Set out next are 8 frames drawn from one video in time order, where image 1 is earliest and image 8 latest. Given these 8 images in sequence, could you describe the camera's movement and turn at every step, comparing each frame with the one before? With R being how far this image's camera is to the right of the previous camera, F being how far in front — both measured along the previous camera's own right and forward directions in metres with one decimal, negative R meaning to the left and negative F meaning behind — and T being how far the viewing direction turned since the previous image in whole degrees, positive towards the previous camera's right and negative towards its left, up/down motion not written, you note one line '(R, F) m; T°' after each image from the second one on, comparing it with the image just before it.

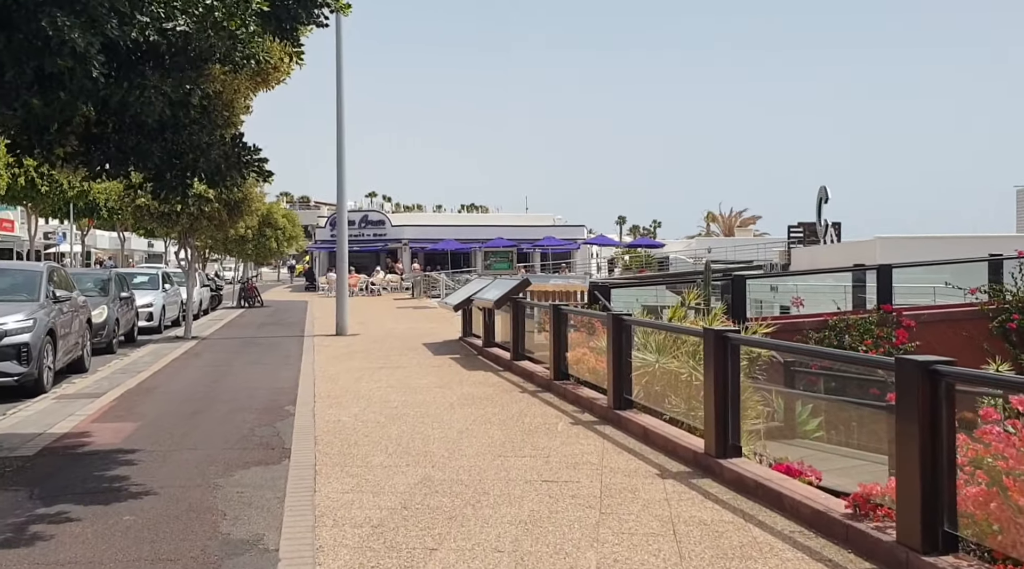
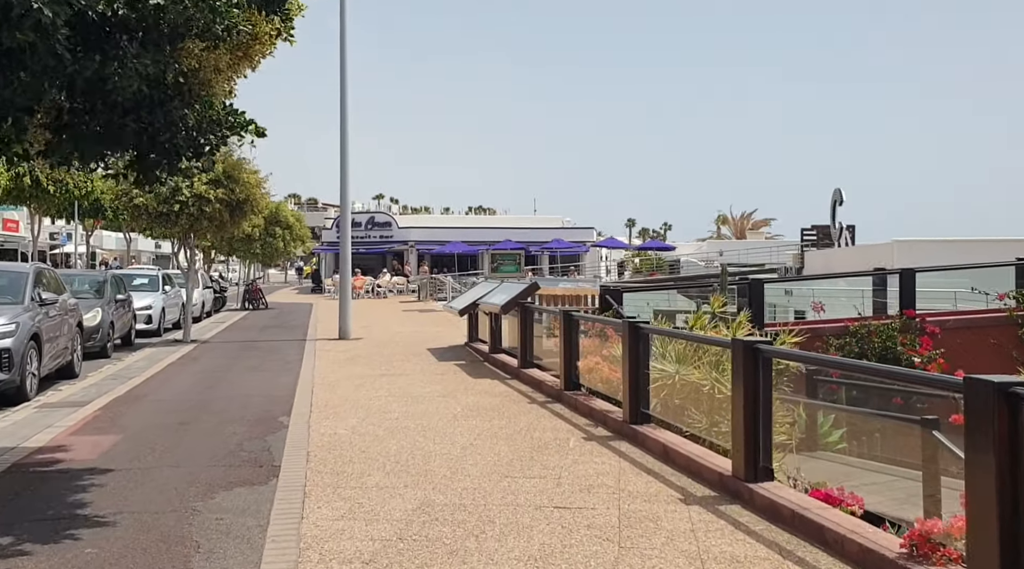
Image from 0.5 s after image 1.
(0.0, +0.6) m; -1°
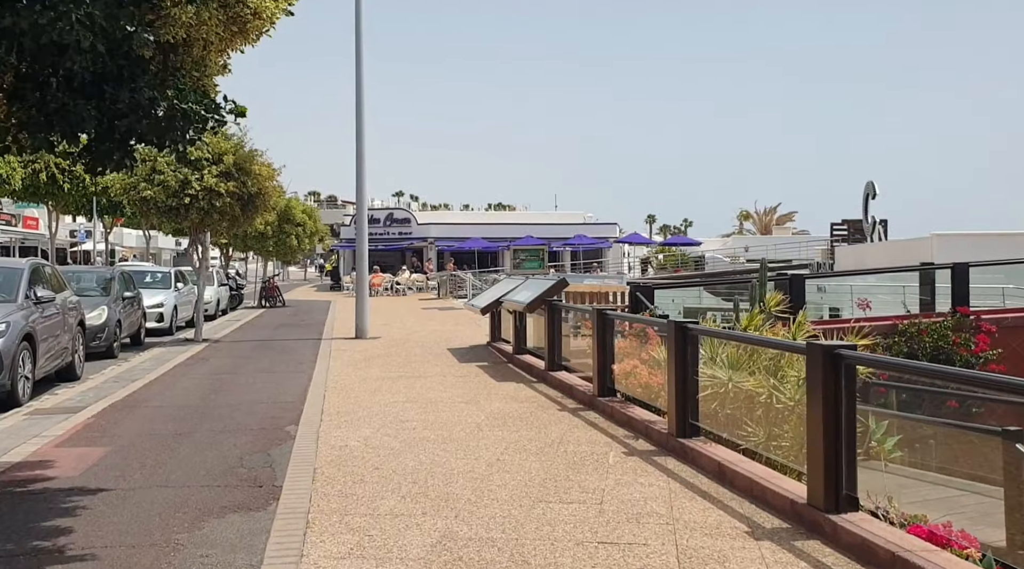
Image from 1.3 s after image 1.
(-0.1, +0.8) m; -1°
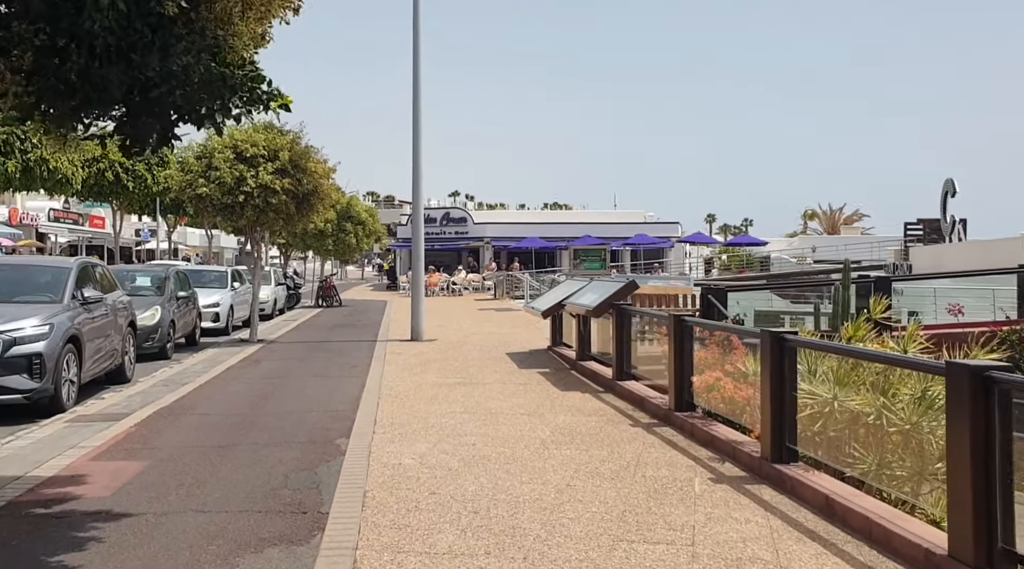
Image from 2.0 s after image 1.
(-0.1, +0.7) m; -4°
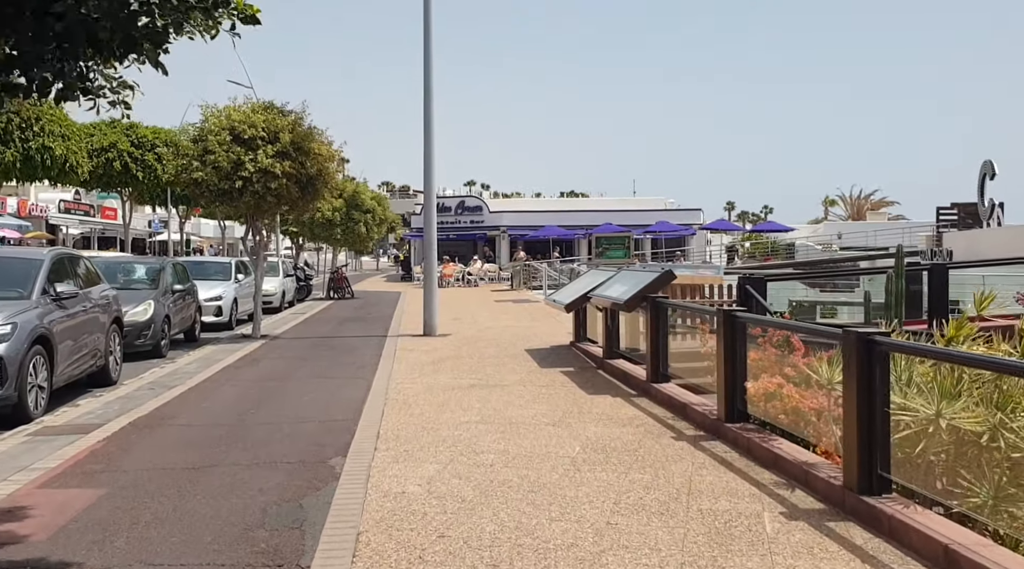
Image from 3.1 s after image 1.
(-0.1, +1.1) m; -1°
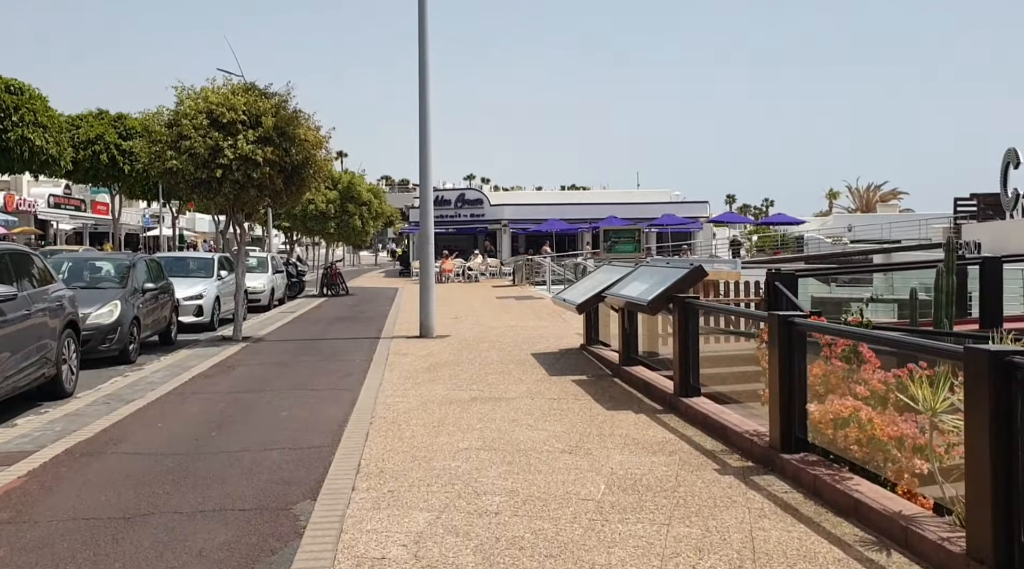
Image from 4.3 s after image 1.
(-0.1, +1.2) m; 0°
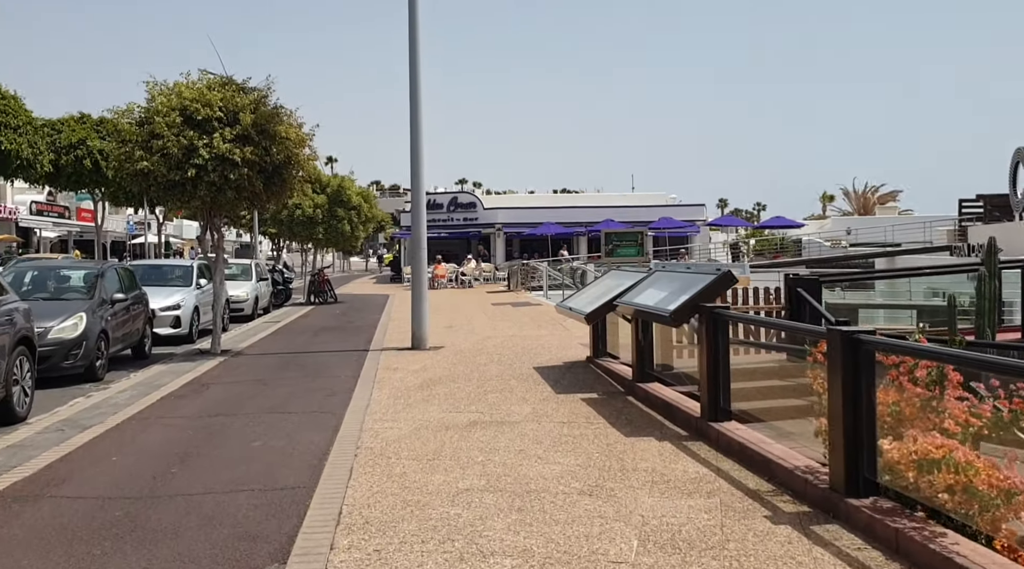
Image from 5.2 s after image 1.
(-0.1, +0.9) m; +1°
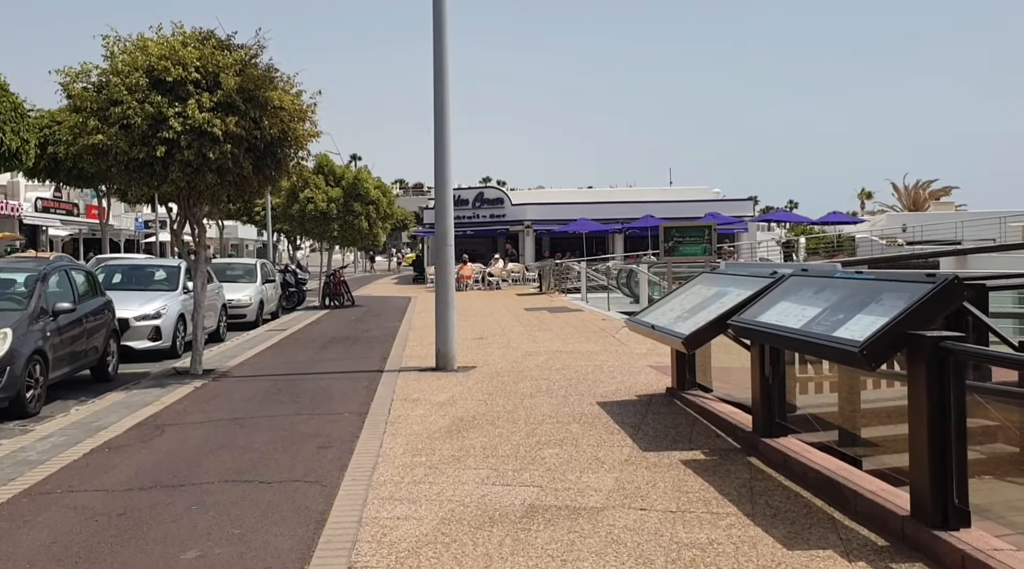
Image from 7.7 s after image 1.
(-0.3, +2.6) m; -2°
